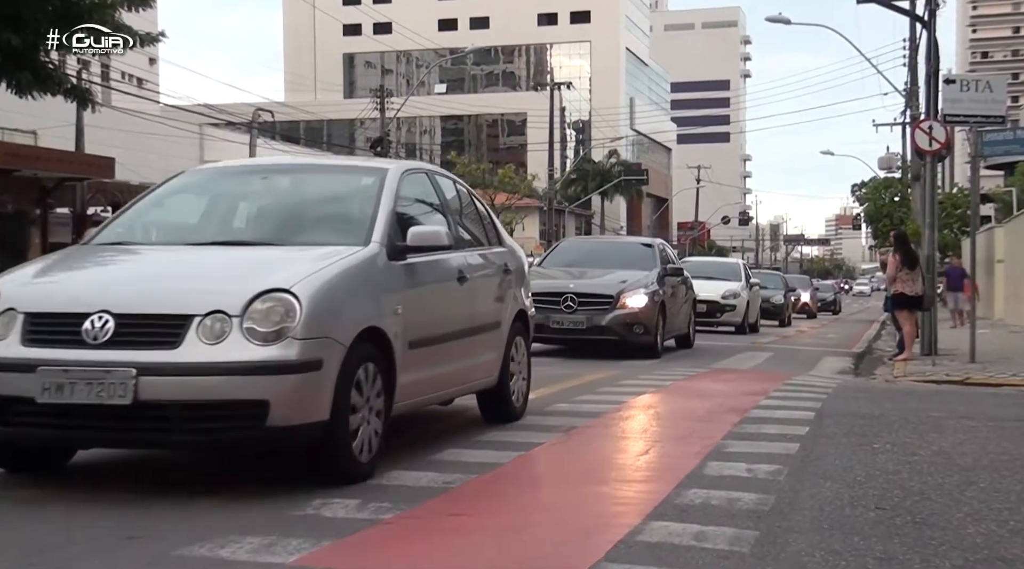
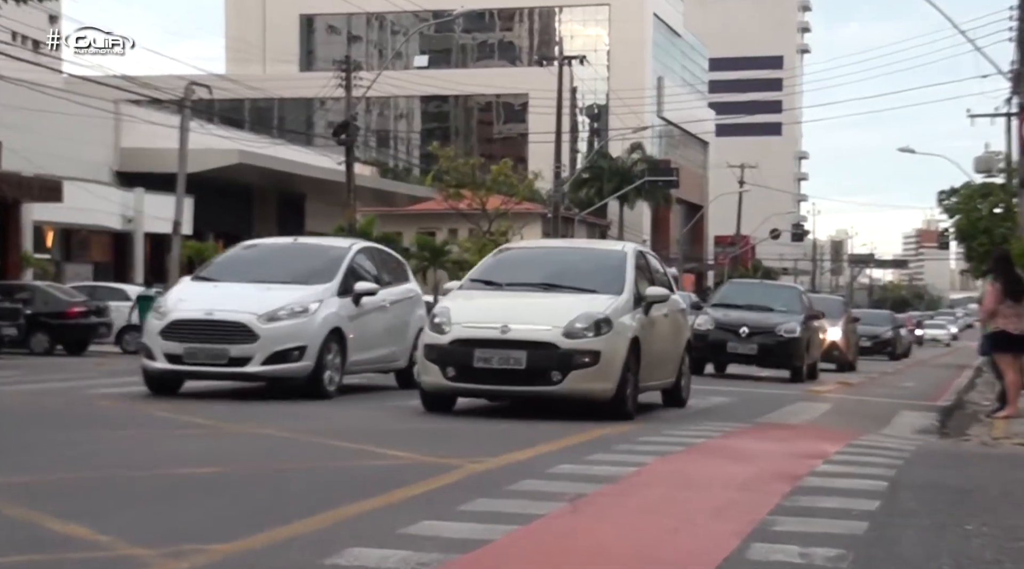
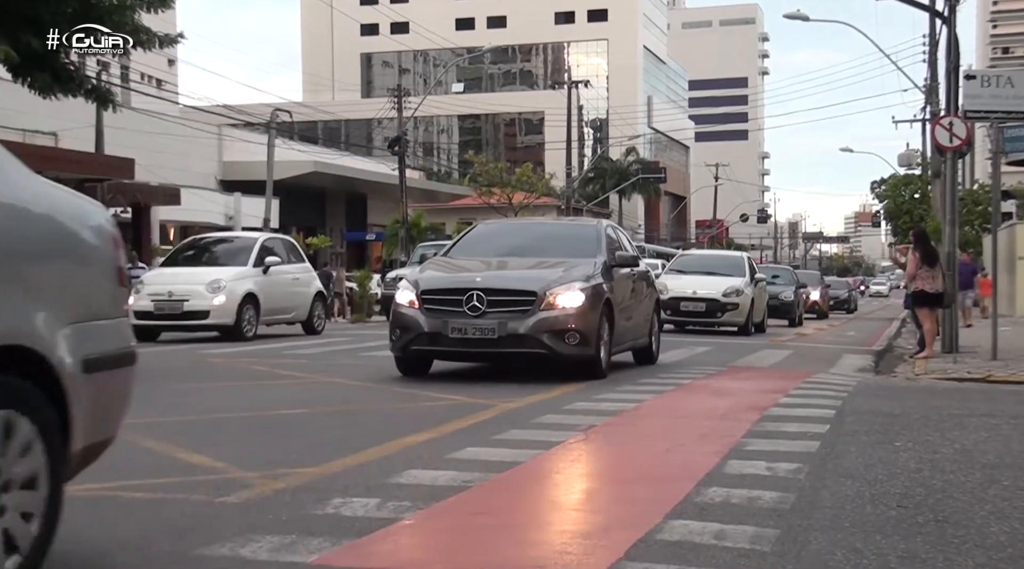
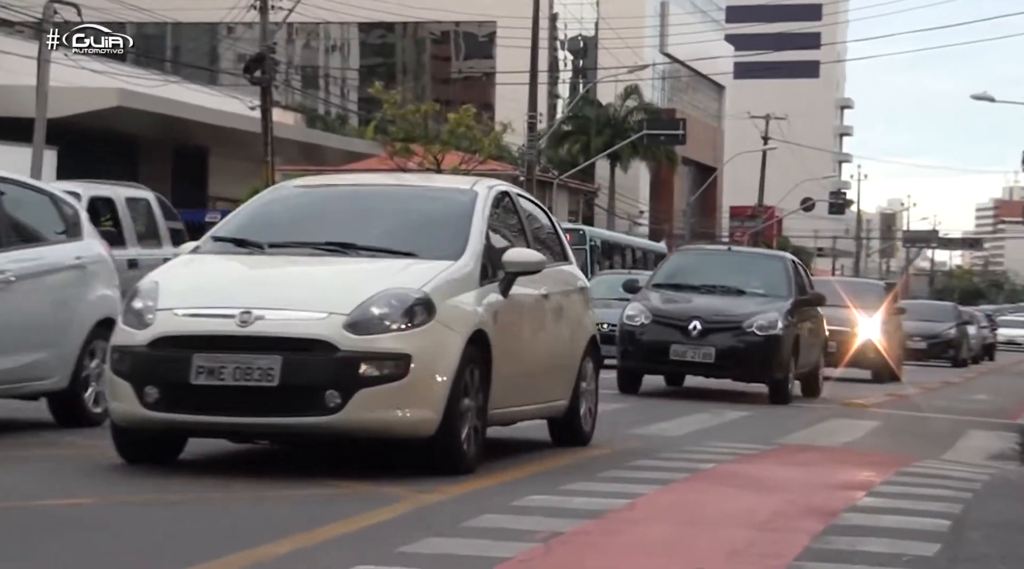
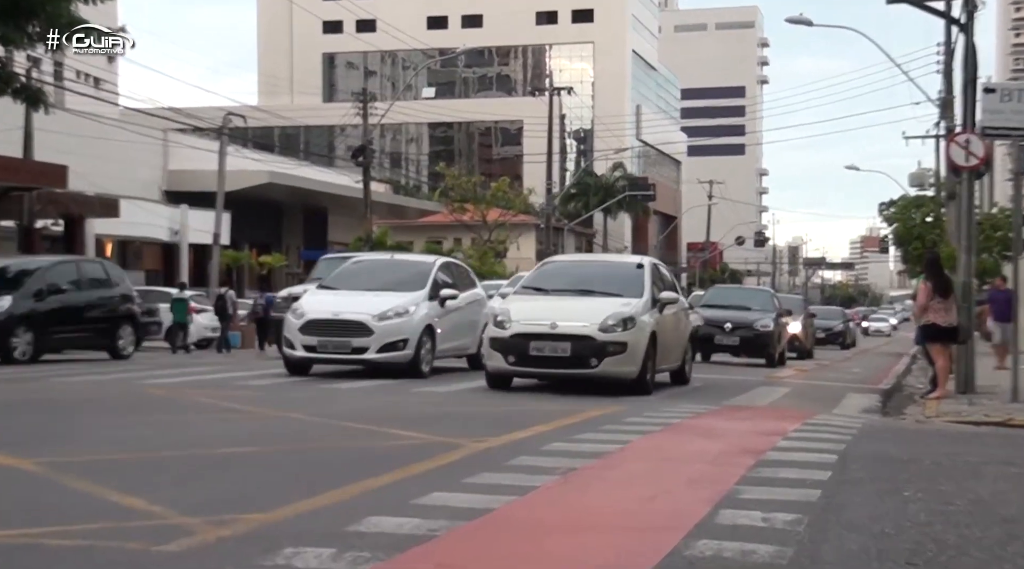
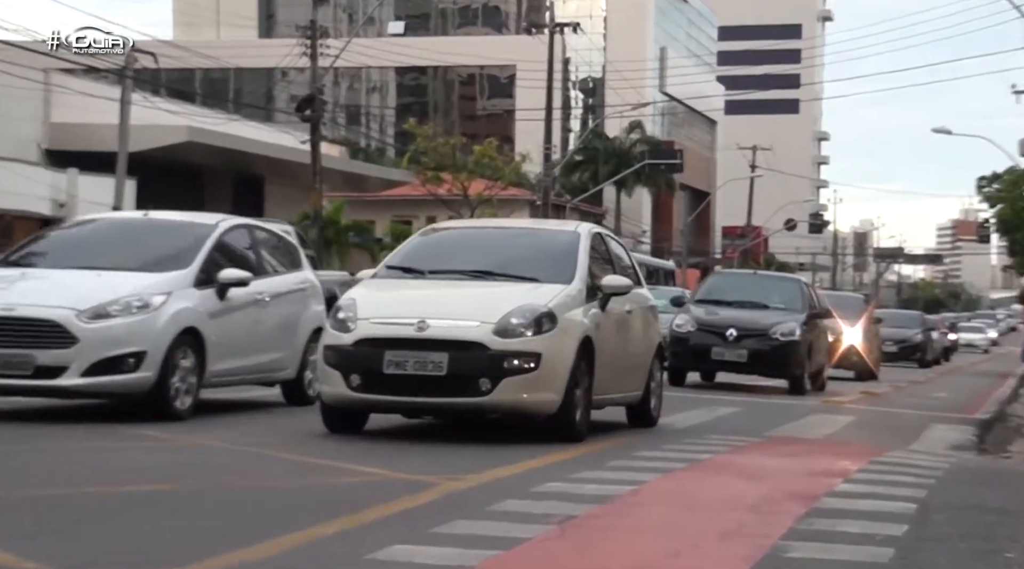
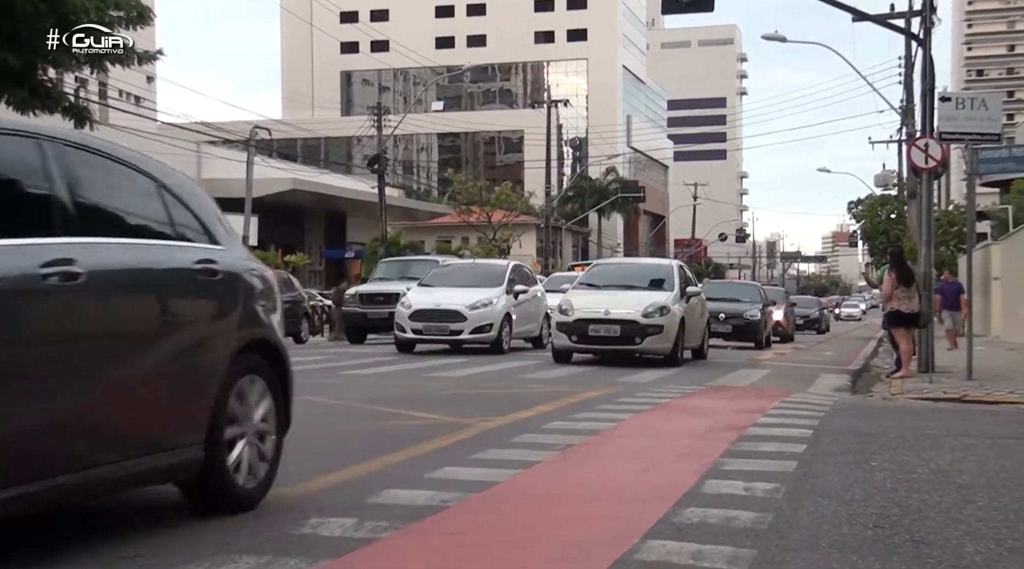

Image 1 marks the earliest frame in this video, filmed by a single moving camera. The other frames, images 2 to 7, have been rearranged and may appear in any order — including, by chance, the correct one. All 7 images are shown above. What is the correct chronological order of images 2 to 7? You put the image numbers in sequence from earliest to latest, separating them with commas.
3, 7, 5, 2, 6, 4
